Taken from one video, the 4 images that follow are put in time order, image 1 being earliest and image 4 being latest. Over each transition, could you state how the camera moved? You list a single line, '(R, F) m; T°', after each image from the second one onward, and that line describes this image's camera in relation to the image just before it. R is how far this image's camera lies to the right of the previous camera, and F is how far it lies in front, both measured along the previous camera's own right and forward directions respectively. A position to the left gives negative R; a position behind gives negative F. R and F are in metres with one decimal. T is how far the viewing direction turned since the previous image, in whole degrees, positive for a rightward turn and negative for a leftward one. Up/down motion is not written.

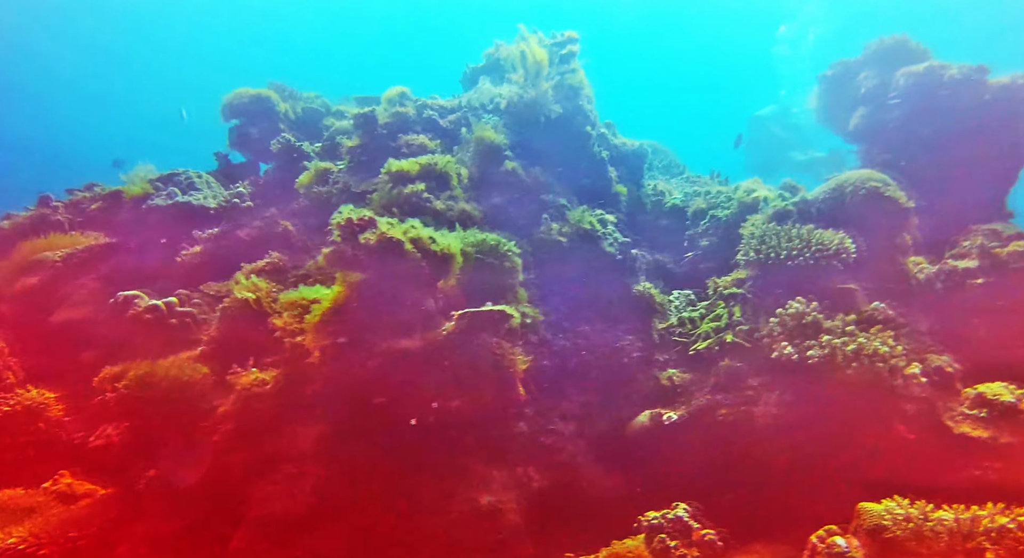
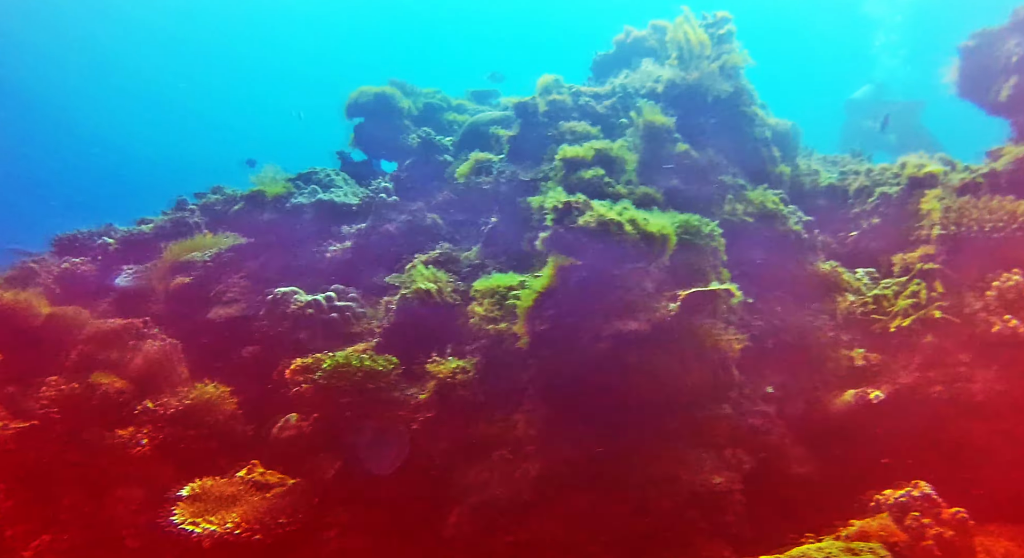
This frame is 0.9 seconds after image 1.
(-1.4, 0.0) m; -4°
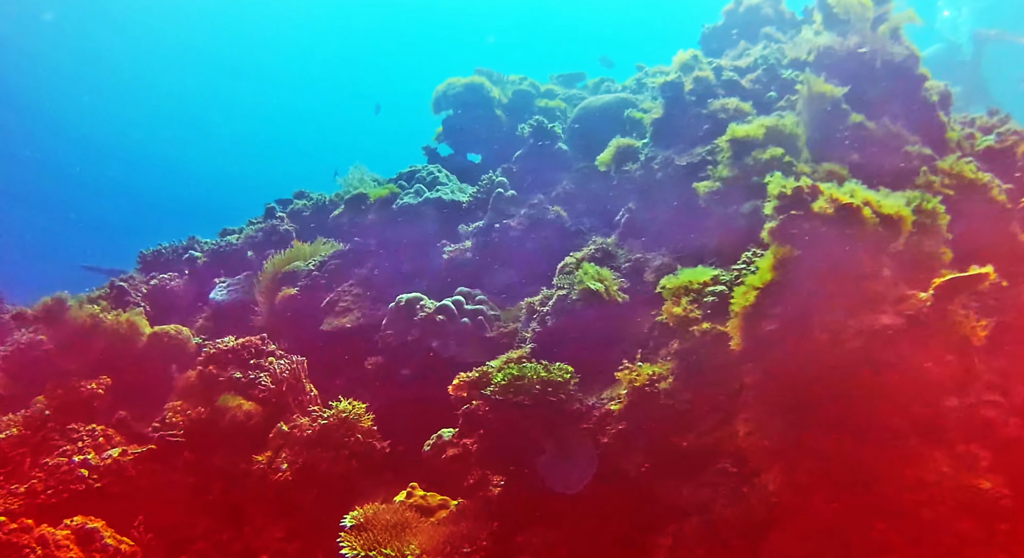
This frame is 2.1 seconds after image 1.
(-1.4, +0.6) m; -2°
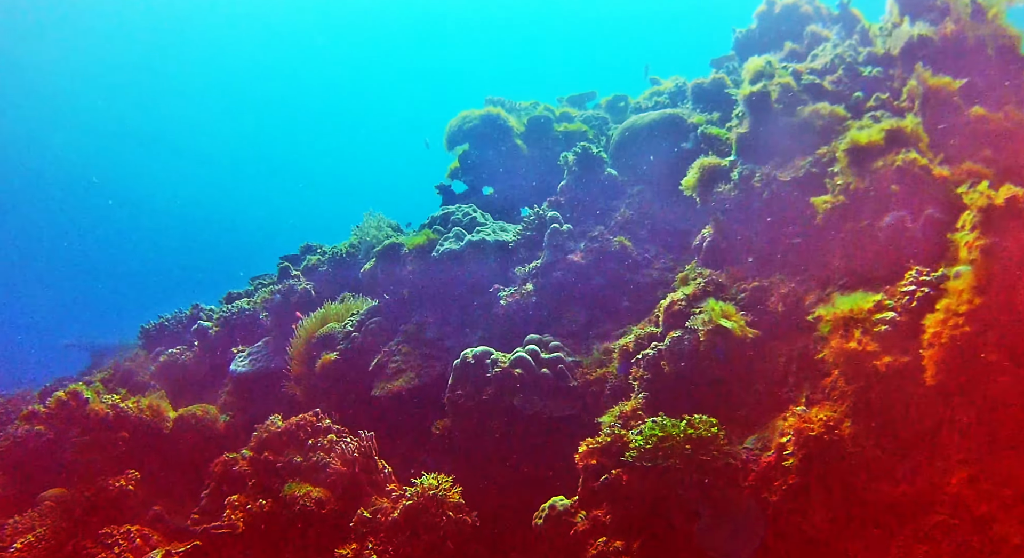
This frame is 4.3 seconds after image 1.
(-1.4, +0.9) m; +3°
